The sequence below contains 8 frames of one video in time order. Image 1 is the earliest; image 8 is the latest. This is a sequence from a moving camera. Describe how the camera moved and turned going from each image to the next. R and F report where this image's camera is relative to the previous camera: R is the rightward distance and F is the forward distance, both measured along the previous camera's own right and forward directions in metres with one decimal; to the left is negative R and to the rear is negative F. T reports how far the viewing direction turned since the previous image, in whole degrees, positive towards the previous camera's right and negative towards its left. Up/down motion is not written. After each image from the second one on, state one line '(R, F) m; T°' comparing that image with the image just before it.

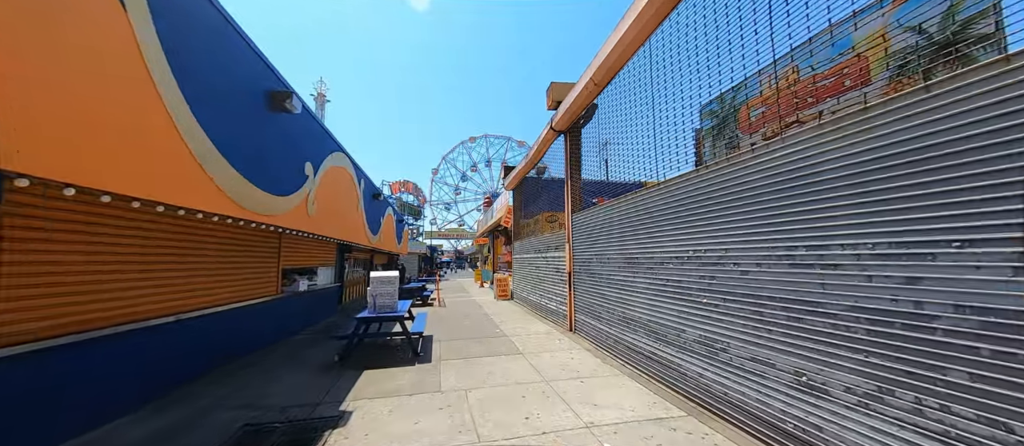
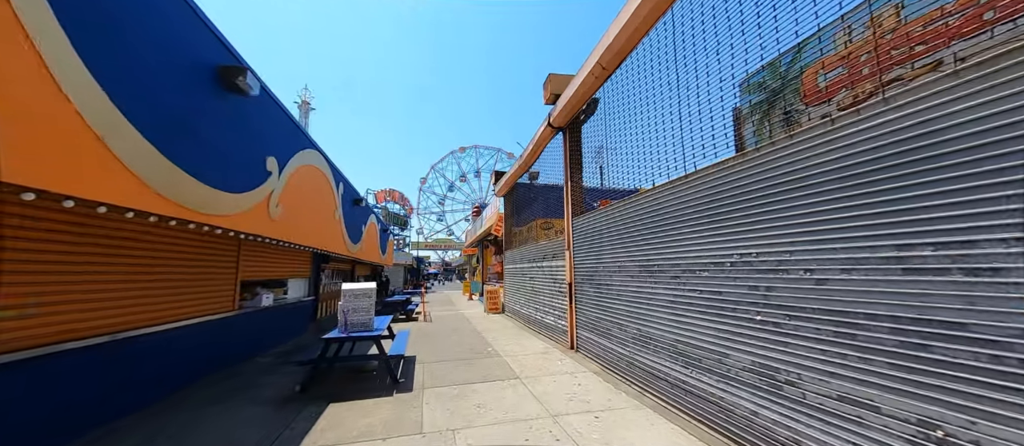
(-0.1, +0.8) m; +2°
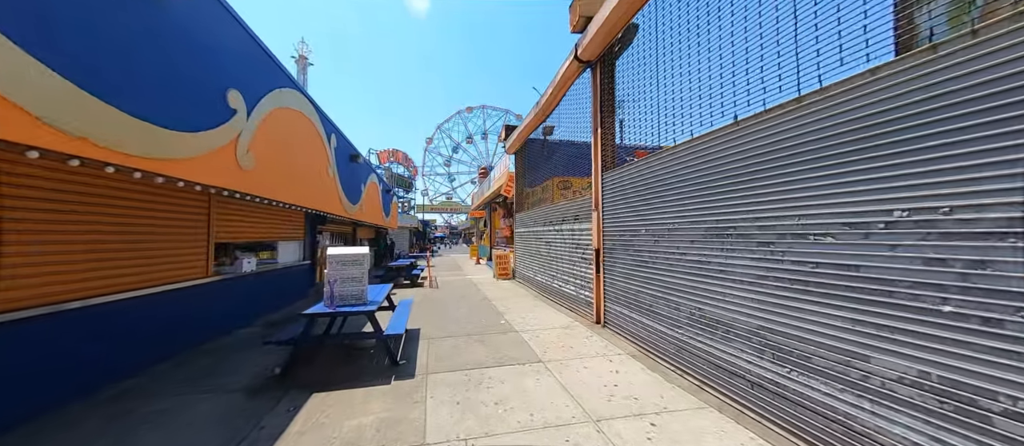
(-0.2, +1.0) m; -1°
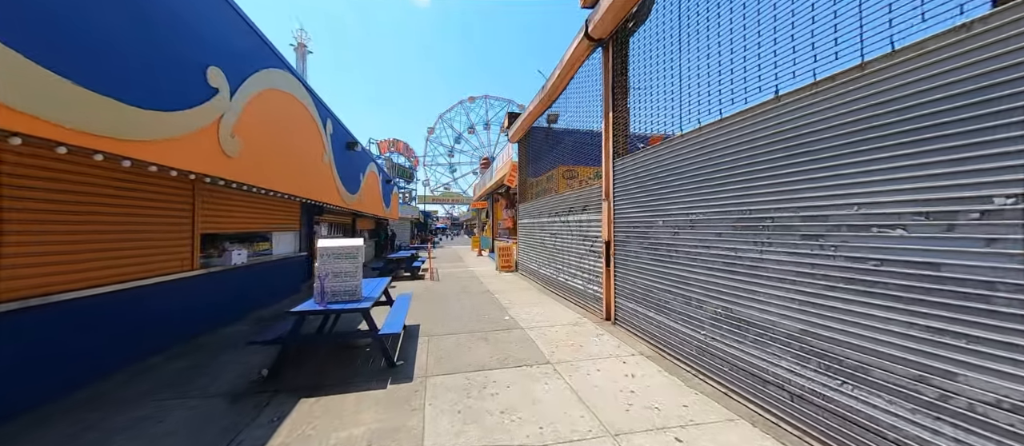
(-0.1, +0.3) m; 0°
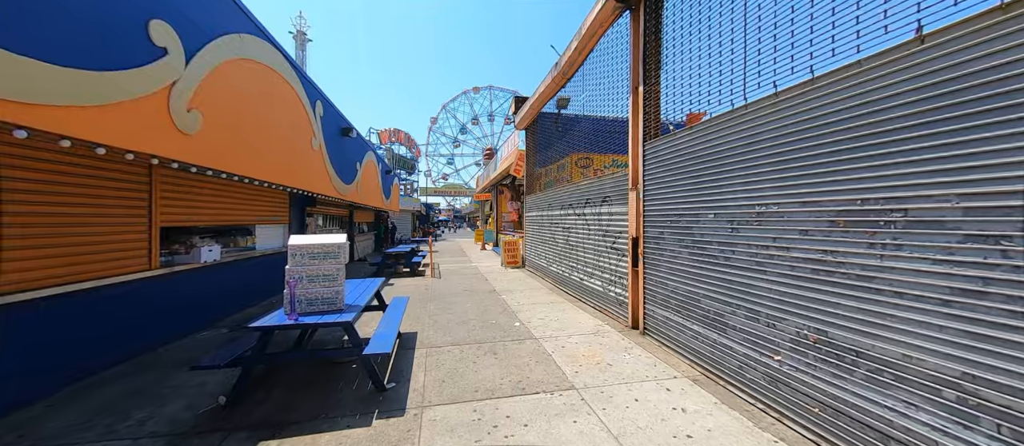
(-0.1, +0.7) m; 0°
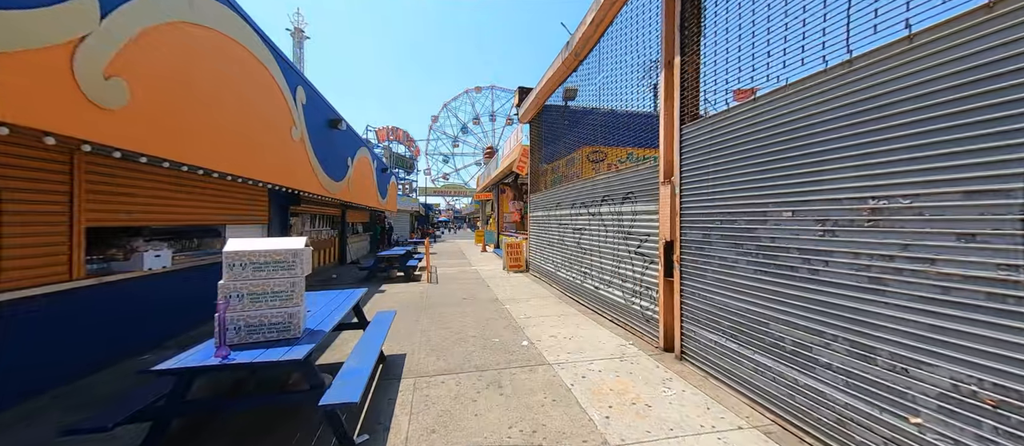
(-0.1, +0.8) m; 0°
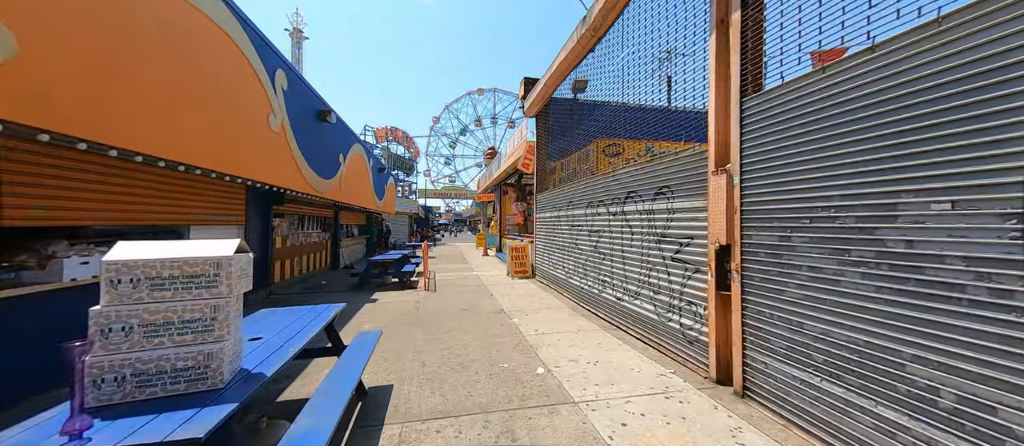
(-0.1, +0.7) m; 0°
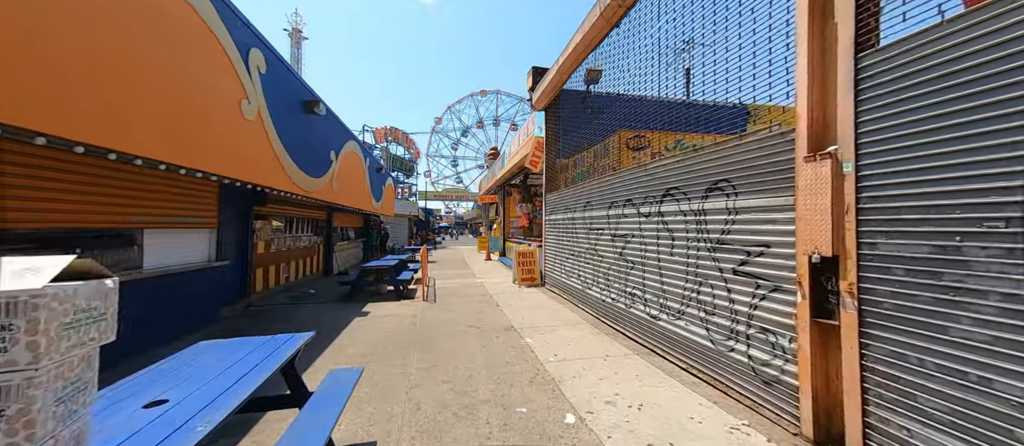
(-0.2, +0.8) m; 0°
